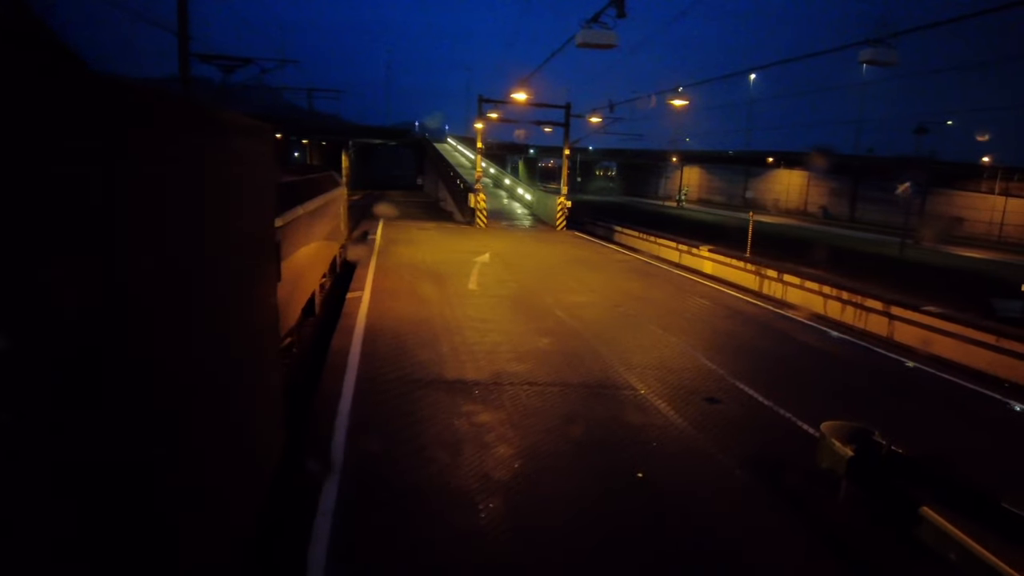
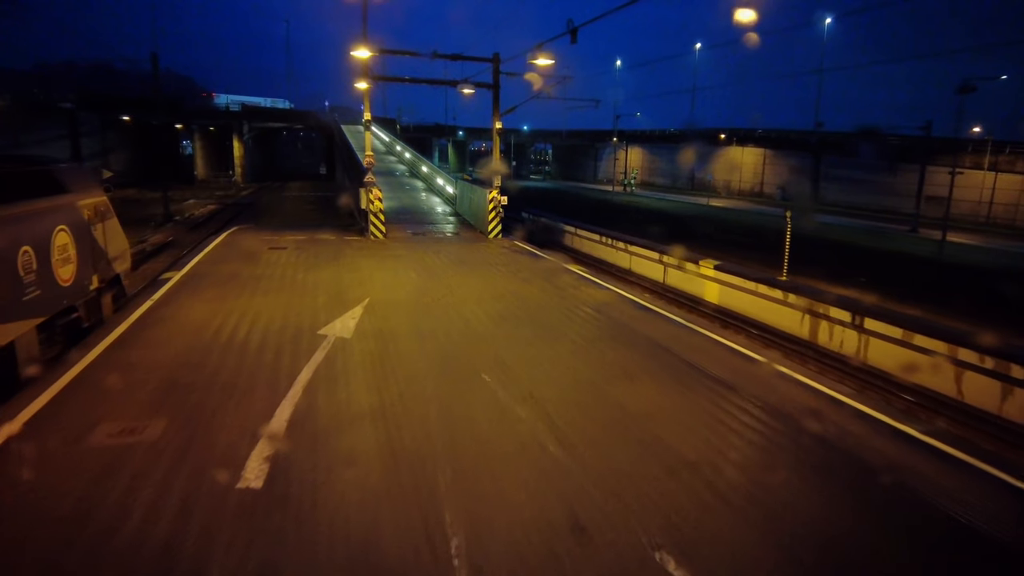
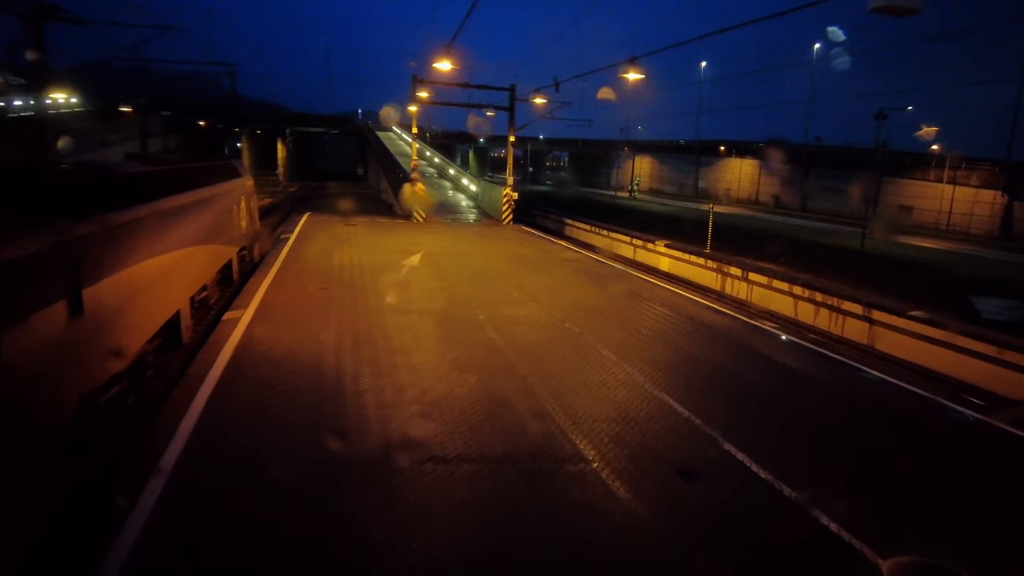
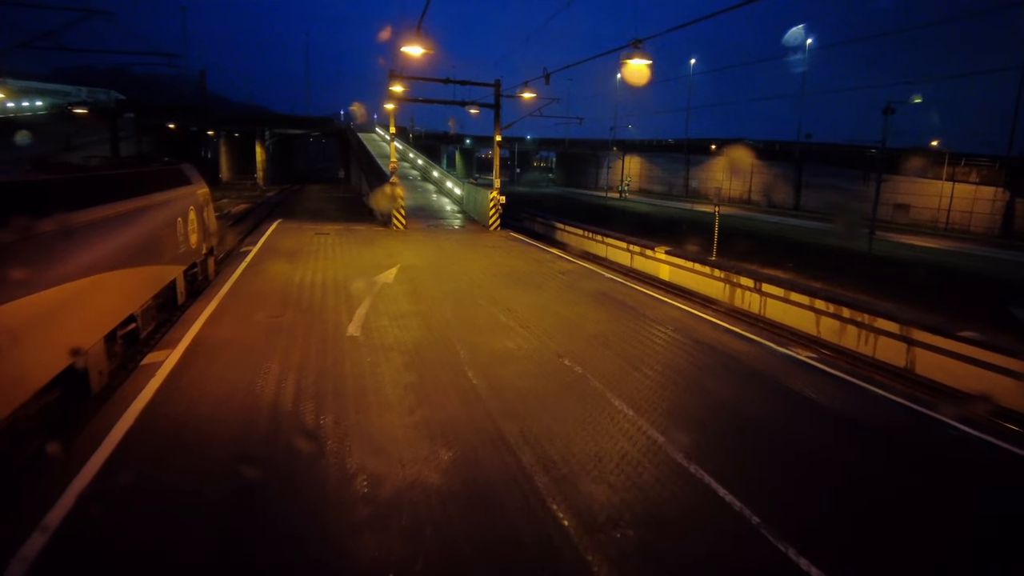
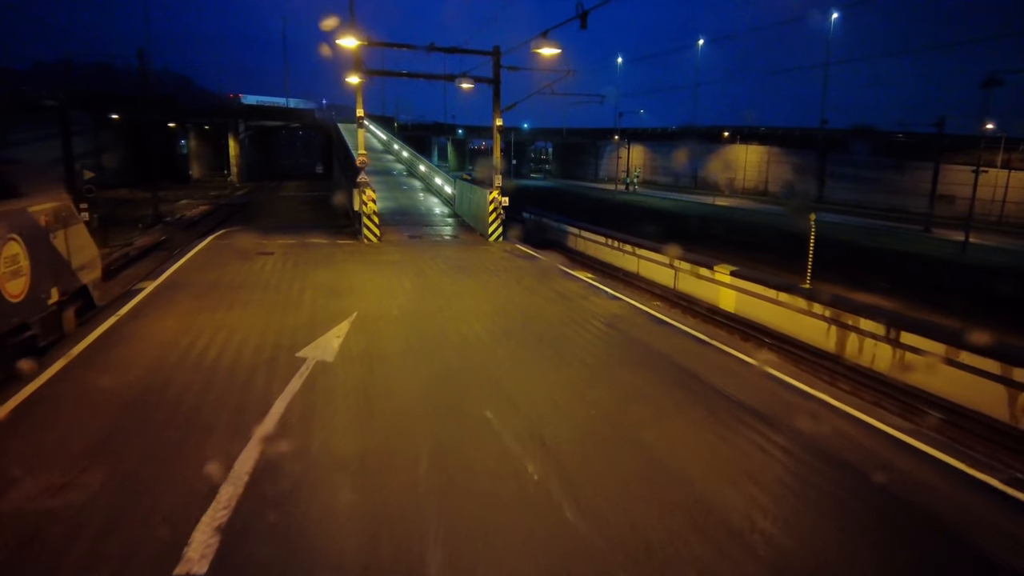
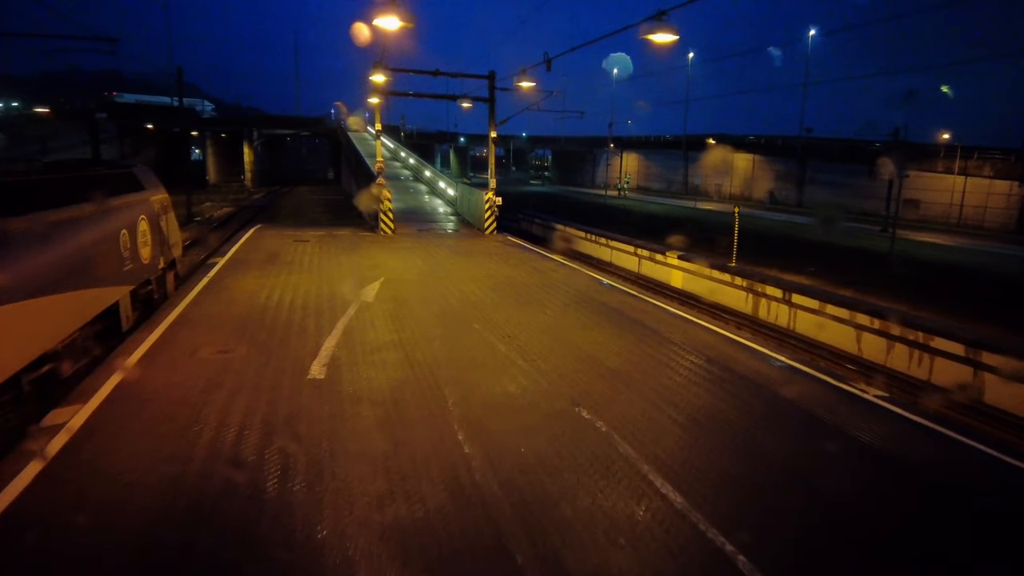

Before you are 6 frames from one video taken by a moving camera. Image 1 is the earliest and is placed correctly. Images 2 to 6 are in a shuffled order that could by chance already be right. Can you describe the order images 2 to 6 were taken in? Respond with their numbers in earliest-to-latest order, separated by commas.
3, 4, 6, 2, 5
